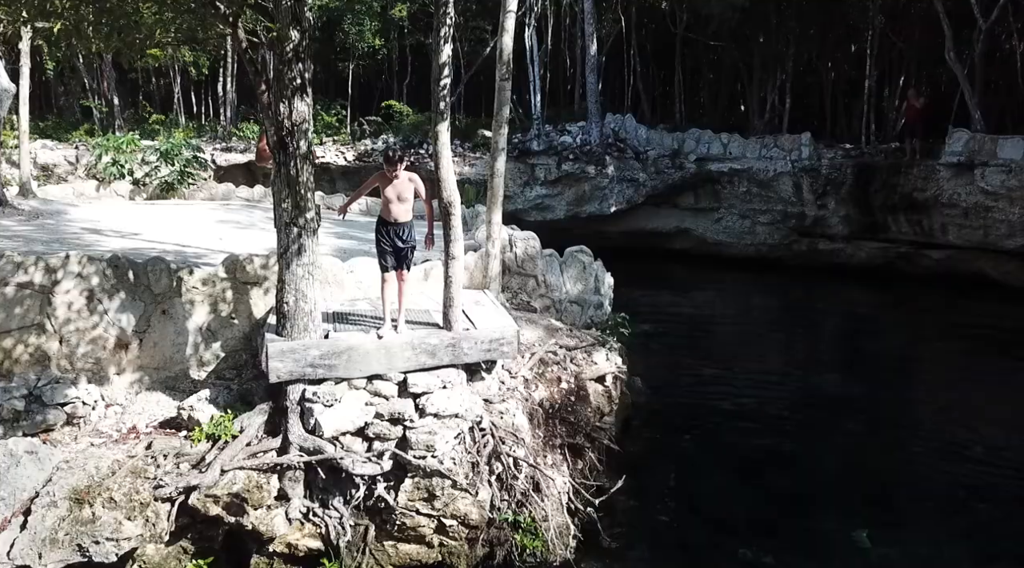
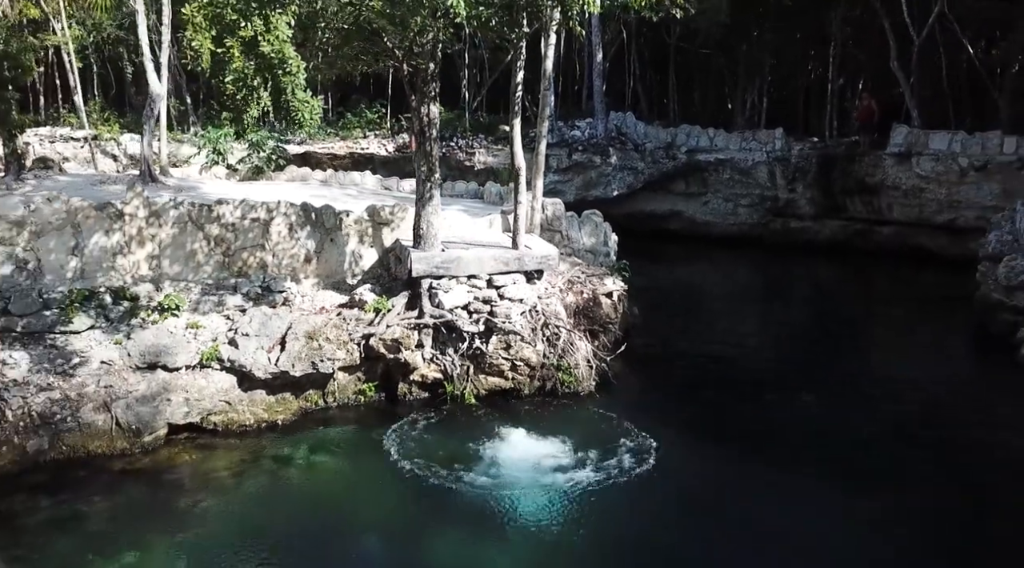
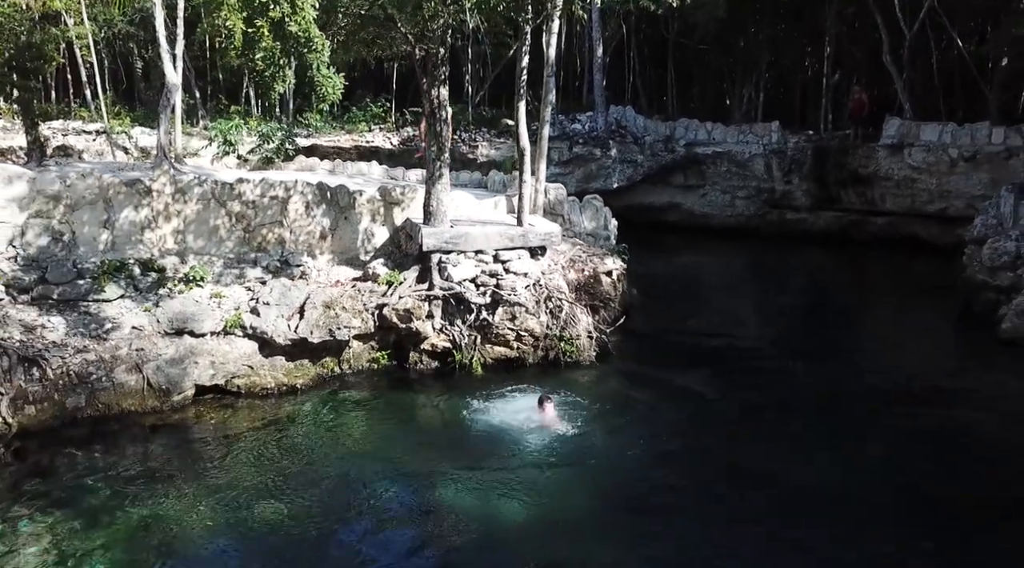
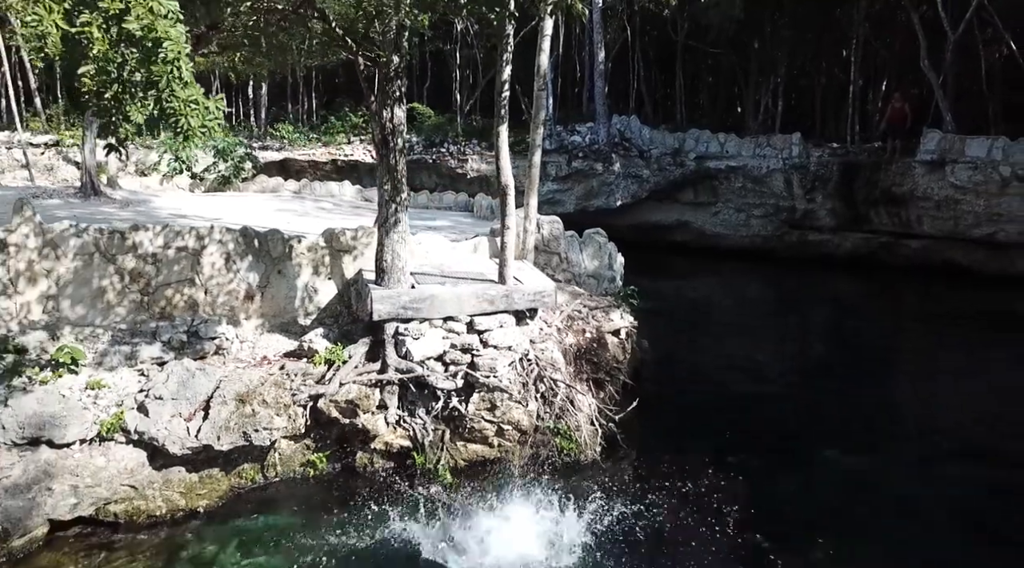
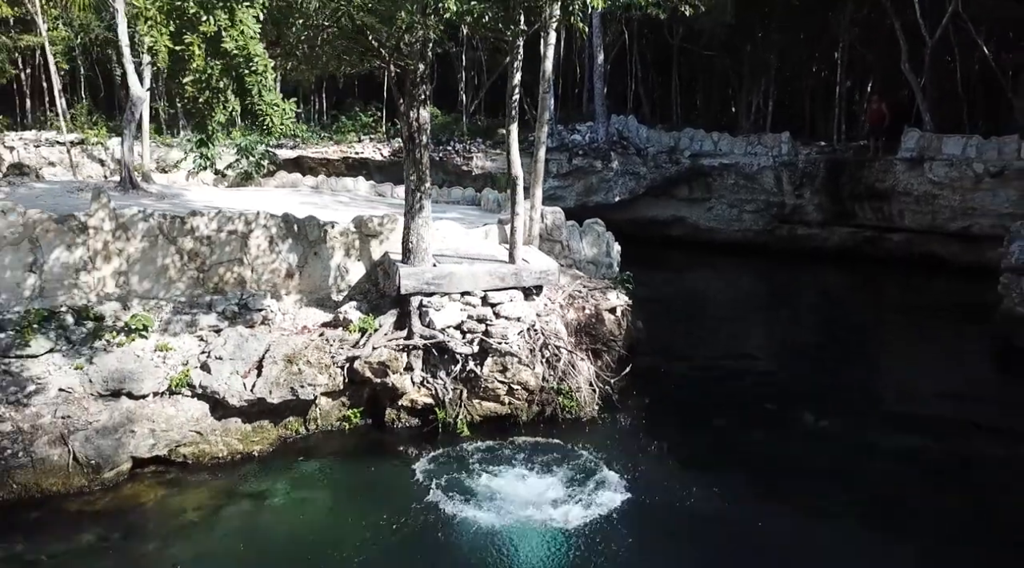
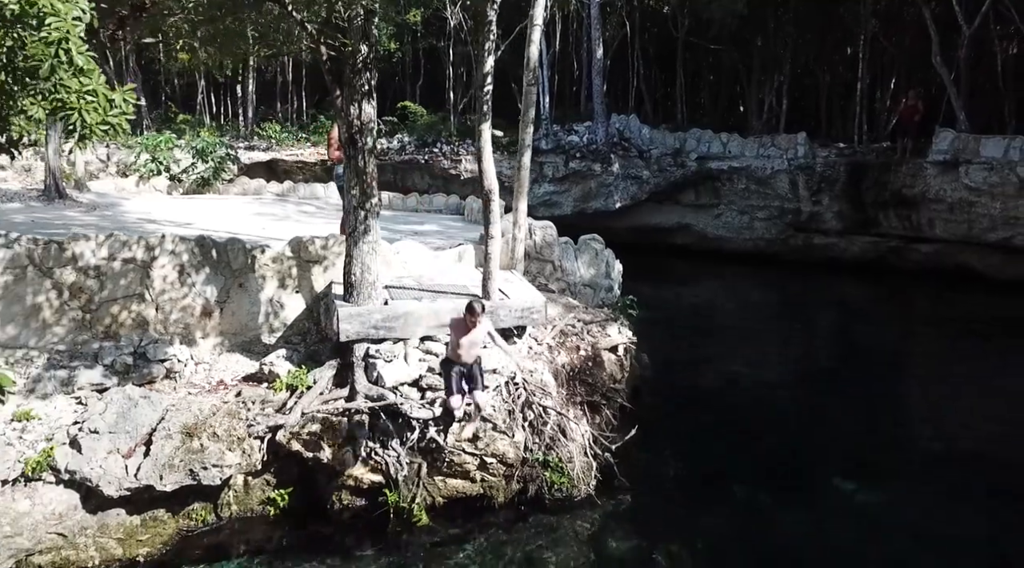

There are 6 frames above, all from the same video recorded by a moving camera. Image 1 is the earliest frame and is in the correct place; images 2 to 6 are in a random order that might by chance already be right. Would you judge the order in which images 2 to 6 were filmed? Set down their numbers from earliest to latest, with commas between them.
6, 4, 5, 2, 3
